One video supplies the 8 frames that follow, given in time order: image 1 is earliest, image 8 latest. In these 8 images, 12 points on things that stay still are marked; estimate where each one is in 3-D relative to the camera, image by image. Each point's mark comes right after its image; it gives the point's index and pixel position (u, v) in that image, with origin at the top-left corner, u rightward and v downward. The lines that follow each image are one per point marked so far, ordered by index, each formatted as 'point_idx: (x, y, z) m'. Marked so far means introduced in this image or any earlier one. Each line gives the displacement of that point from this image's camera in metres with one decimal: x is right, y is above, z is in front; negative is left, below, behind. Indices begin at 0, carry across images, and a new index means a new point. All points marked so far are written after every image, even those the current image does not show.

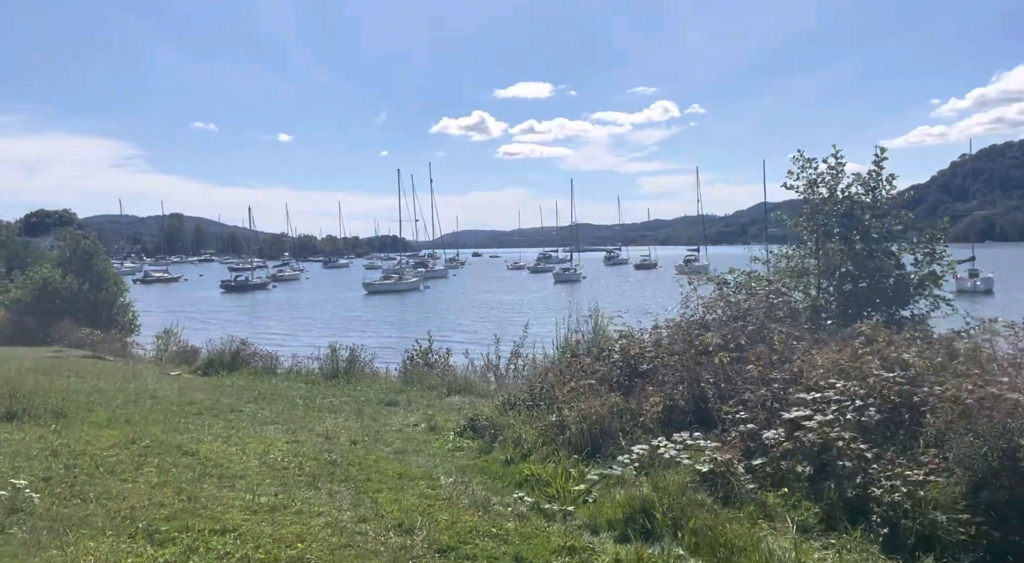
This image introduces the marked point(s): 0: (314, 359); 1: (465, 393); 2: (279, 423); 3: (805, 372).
0: (-4.5, -1.8, +17.1) m
1: (-0.8, -2.0, +13.0) m
2: (-3.0, -1.8, +9.4) m
3: (+2.5, -0.8, +6.2) m
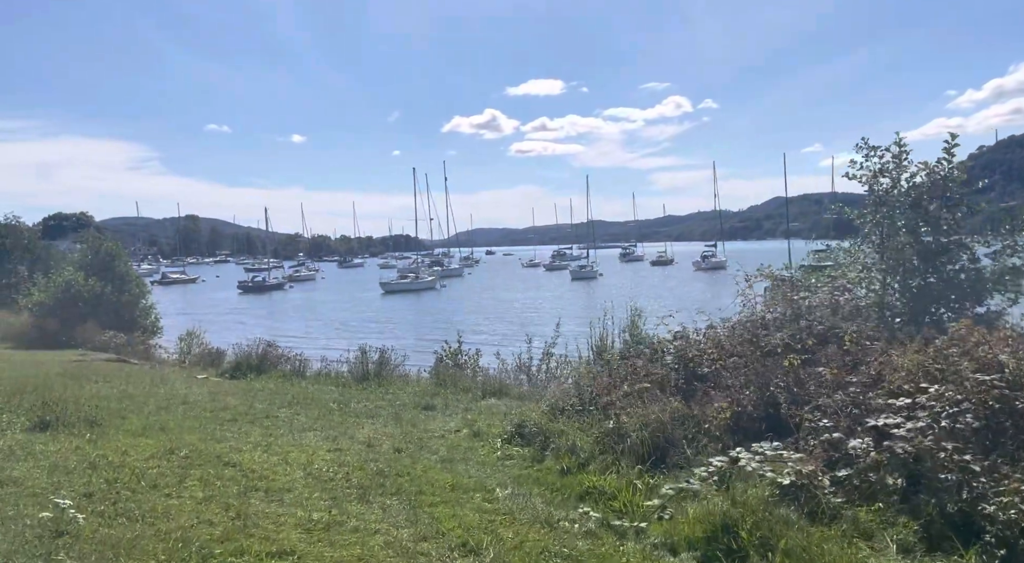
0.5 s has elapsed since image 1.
0: (-3.8, -1.8, +16.9) m
1: (-0.2, -2.0, +12.6) m
2: (-2.4, -1.8, +9.1) m
3: (+2.9, -0.7, +5.8) m
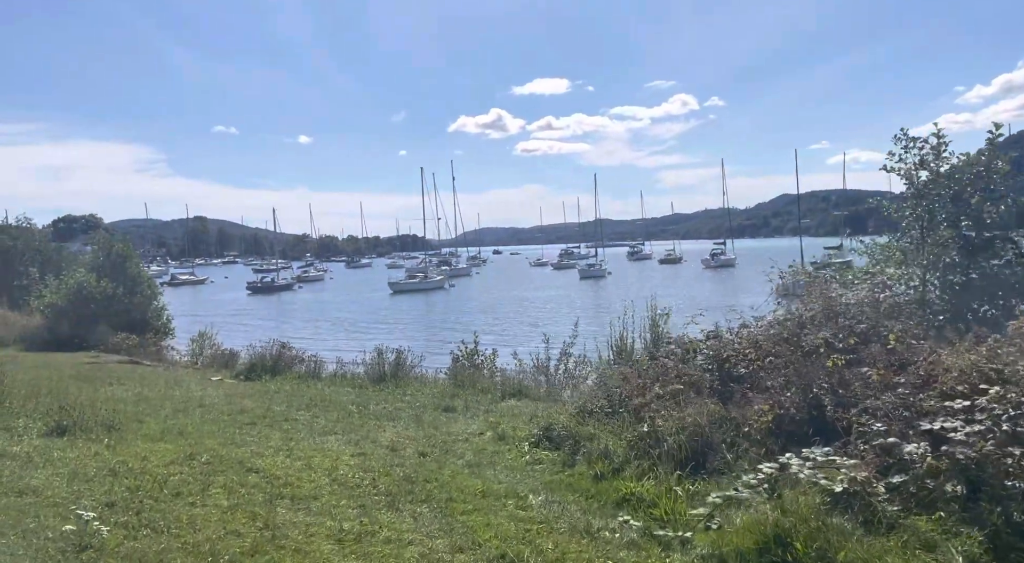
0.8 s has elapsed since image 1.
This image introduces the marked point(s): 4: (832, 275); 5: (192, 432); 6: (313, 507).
0: (-3.5, -1.8, +16.7) m
1: (+0.2, -2.0, +12.4) m
2: (-2.1, -1.8, +8.9) m
3: (+3.2, -0.7, +5.6) m
4: (+3.5, +0.1, +8.2) m
5: (-3.8, -1.8, +8.9) m
6: (-1.5, -1.7, +5.6) m
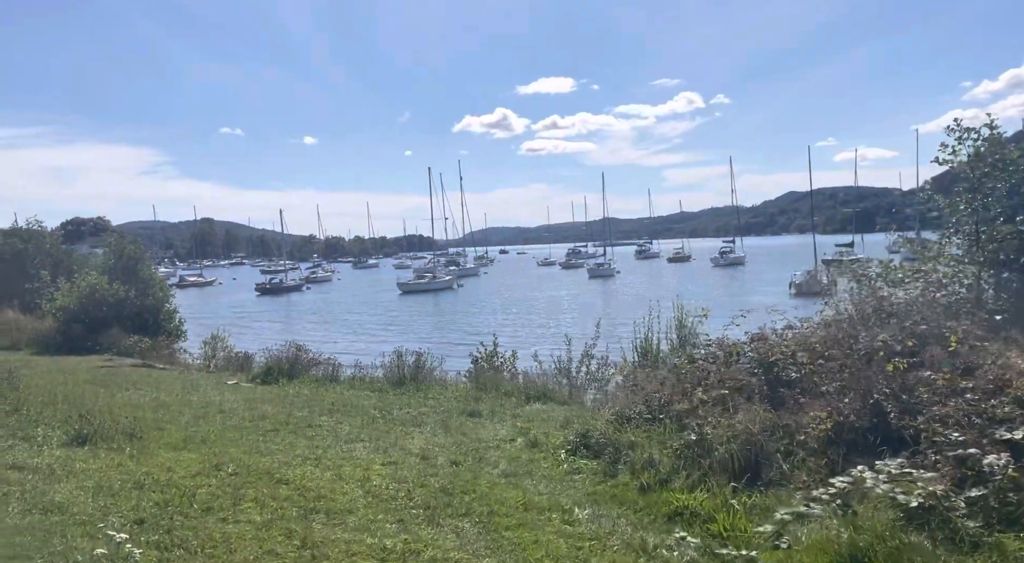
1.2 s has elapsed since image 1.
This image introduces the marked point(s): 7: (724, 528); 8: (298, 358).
0: (-3.0, -1.9, +16.4) m
1: (+0.6, -2.0, +12.1) m
2: (-1.7, -1.9, +8.6) m
3: (+3.5, -0.7, +5.2) m
4: (+3.9, +0.1, +7.8) m
5: (-3.4, -1.9, +8.6) m
6: (-1.2, -1.7, +5.4) m
7: (+1.4, -1.7, +5.0) m
8: (-5.0, -1.8, +17.3) m
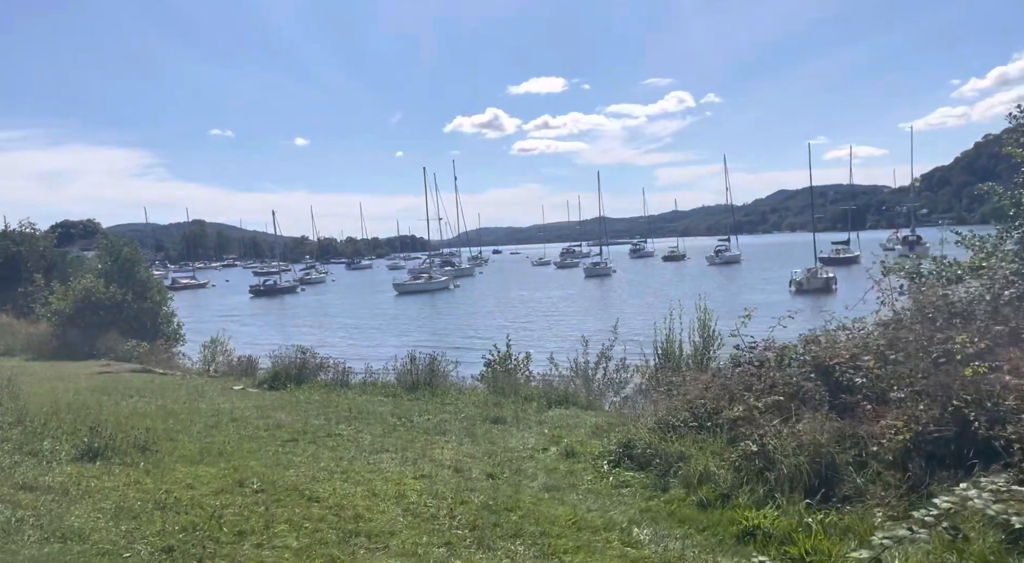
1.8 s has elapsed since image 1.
0: (-2.7, -1.9, +16.0) m
1: (+0.9, -2.0, +11.7) m
2: (-1.4, -1.9, +8.2) m
3: (+3.9, -0.7, +4.9) m
4: (+4.3, +0.1, +7.5) m
5: (-3.1, -1.9, +8.2) m
6: (-0.8, -1.8, +4.9) m
7: (+1.8, -1.7, +4.6) m
8: (-4.7, -1.9, +16.9) m
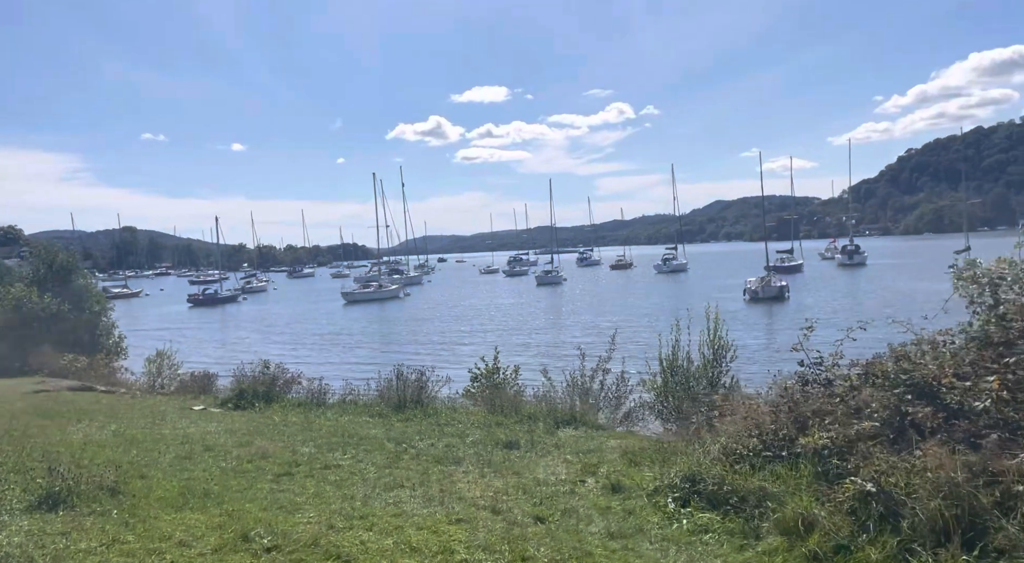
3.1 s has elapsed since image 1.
0: (-2.9, -2.1, +14.8) m
1: (+1.0, -2.1, +10.8) m
2: (-1.0, -2.0, +7.1) m
3: (+4.5, -0.8, +4.2) m
4: (+4.6, 0.0, +6.8) m
5: (-2.7, -2.0, +7.0) m
6: (-0.2, -1.8, +3.9) m
7: (+2.4, -1.7, +3.7) m
8: (-5.0, -2.0, +15.5) m
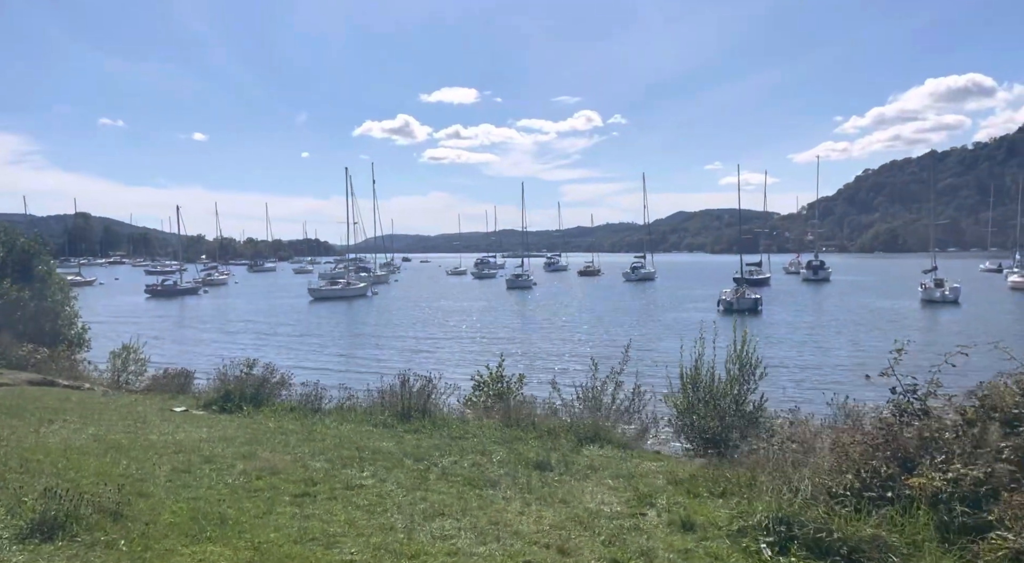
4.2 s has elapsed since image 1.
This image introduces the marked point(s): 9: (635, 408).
0: (-2.8, -2.1, +13.9) m
1: (+1.3, -2.2, +10.1) m
2: (-0.5, -2.0, +6.3) m
3: (+5.1, -1.0, +3.7) m
4: (+5.2, -0.2, +6.3) m
5: (-2.2, -2.0, +6.1) m
6: (+0.4, -1.9, +3.2) m
7: (+3.1, -1.9, +3.1) m
8: (-4.9, -2.0, +14.5) m
9: (+2.1, -2.1, +12.9) m
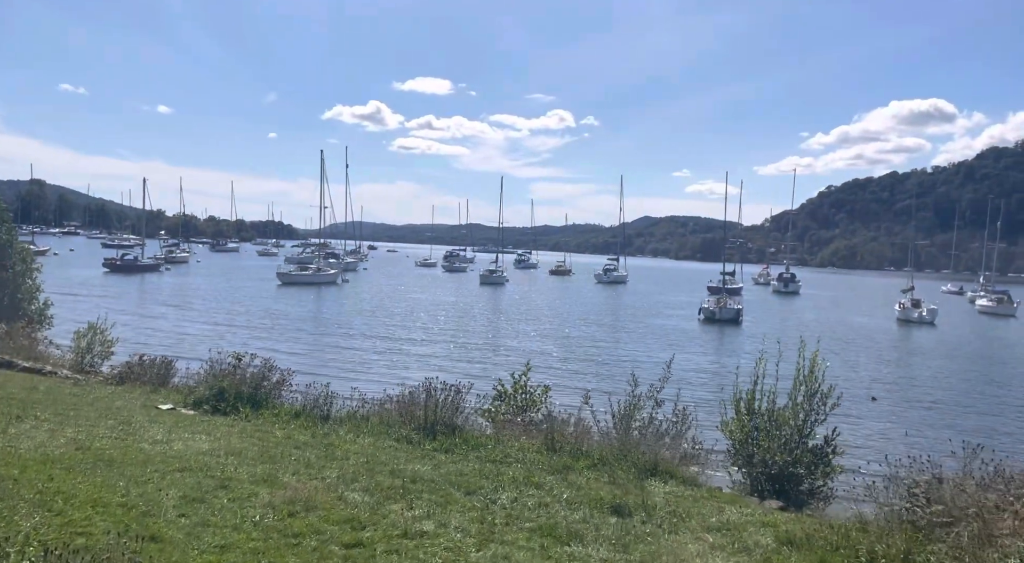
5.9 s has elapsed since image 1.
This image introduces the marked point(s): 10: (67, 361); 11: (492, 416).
0: (-2.3, -2.0, +12.5) m
1: (+1.9, -2.4, +8.9) m
2: (+0.3, -2.1, +5.0) m
3: (+6.1, -1.4, +2.6) m
4: (+6.1, -0.7, +5.2) m
5: (-1.4, -2.0, +4.7) m
6: (+1.4, -2.0, +1.9) m
7: (+4.0, -2.2, +2.0) m
8: (-4.4, -1.7, +13.0) m
9: (+2.6, -2.3, +11.7) m
10: (-11.2, -2.1, +19.3) m
11: (-0.3, -2.2, +12.2) m
